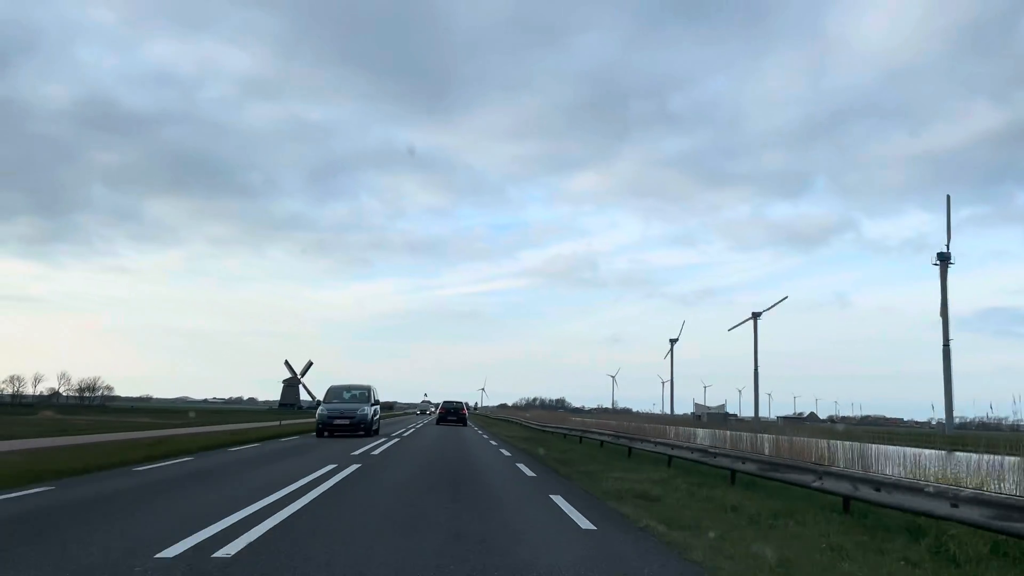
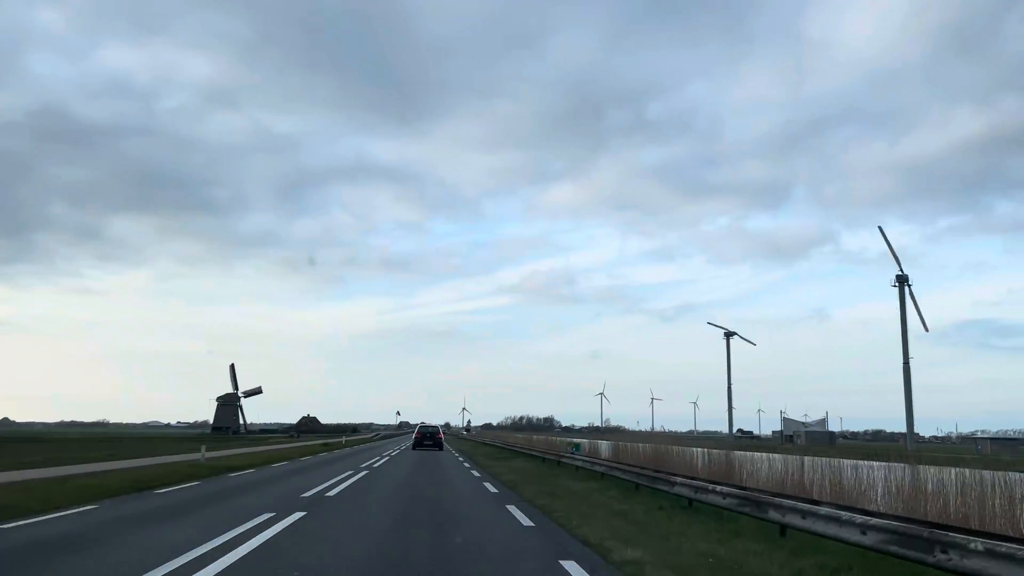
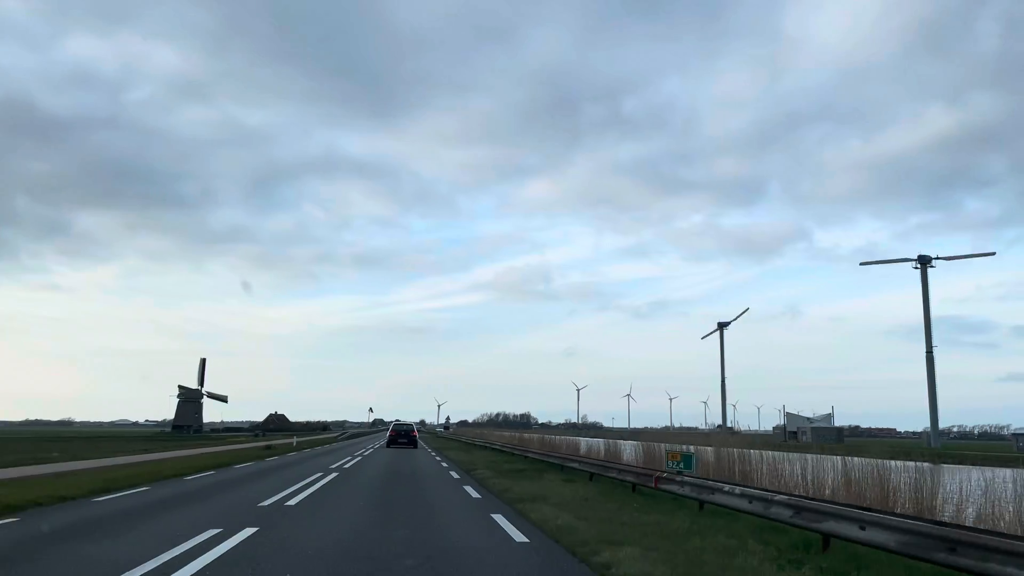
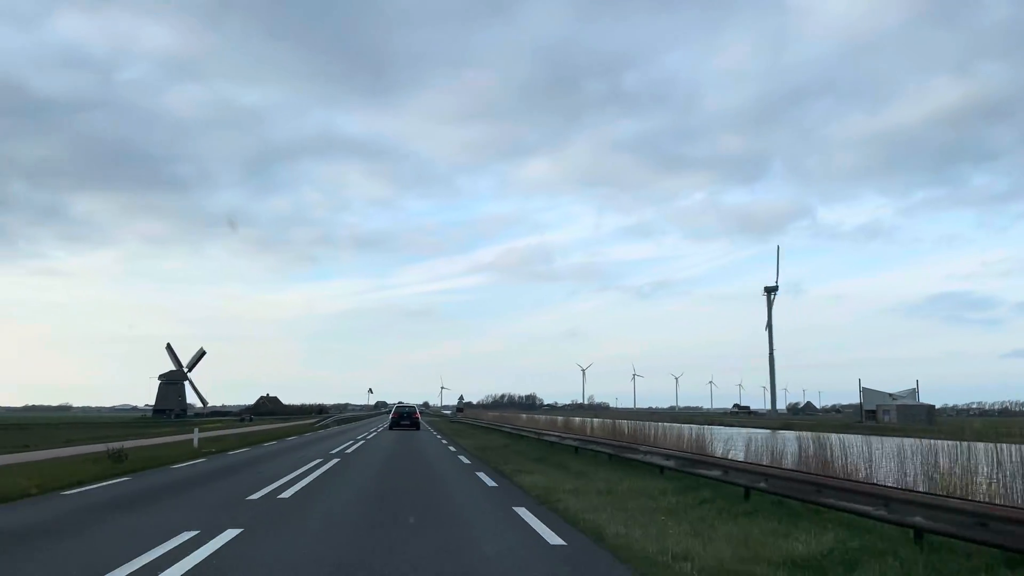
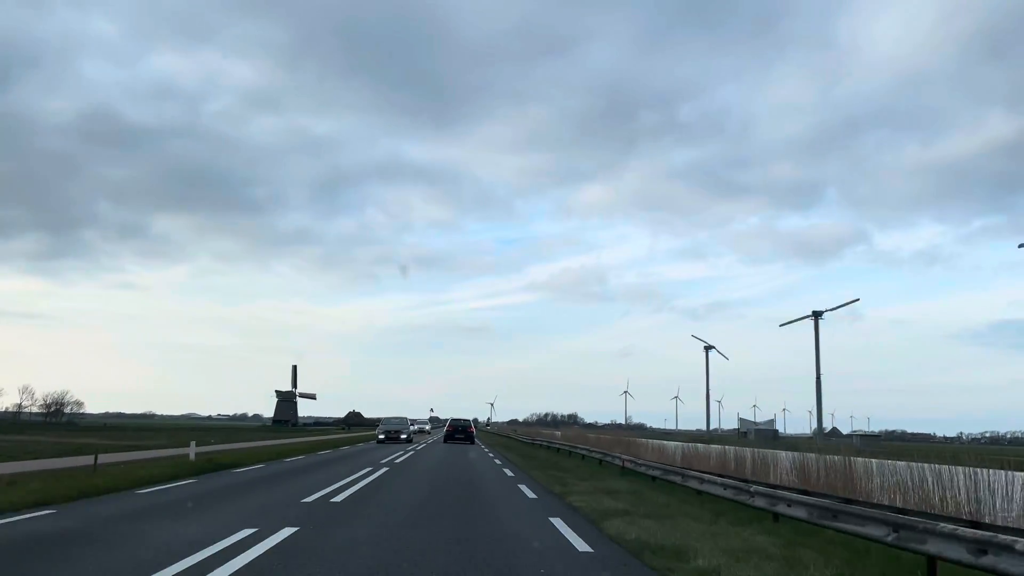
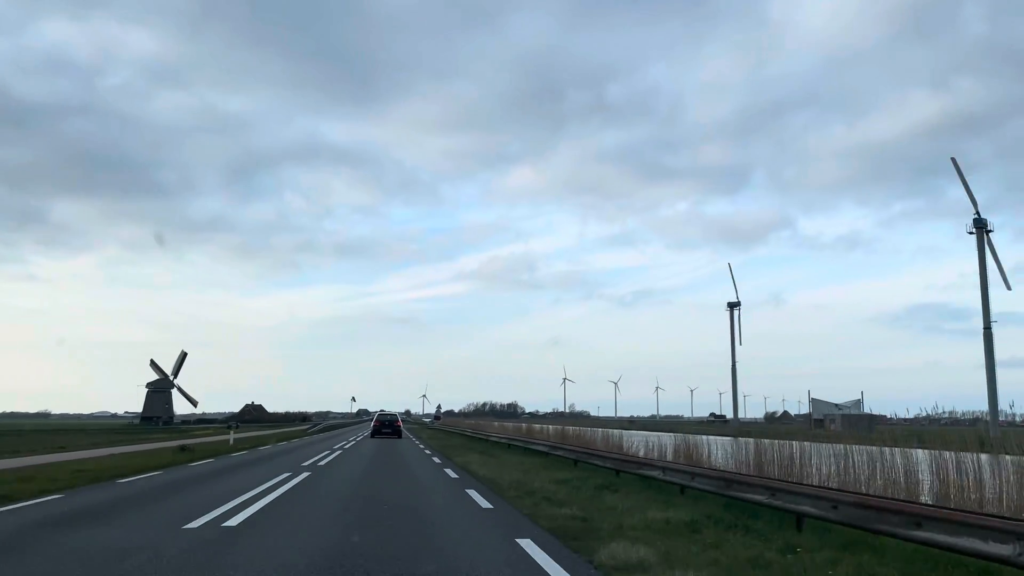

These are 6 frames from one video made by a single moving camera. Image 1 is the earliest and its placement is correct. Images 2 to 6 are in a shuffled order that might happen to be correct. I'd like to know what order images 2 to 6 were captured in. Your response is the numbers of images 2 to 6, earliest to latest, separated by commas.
5, 2, 3, 6, 4
